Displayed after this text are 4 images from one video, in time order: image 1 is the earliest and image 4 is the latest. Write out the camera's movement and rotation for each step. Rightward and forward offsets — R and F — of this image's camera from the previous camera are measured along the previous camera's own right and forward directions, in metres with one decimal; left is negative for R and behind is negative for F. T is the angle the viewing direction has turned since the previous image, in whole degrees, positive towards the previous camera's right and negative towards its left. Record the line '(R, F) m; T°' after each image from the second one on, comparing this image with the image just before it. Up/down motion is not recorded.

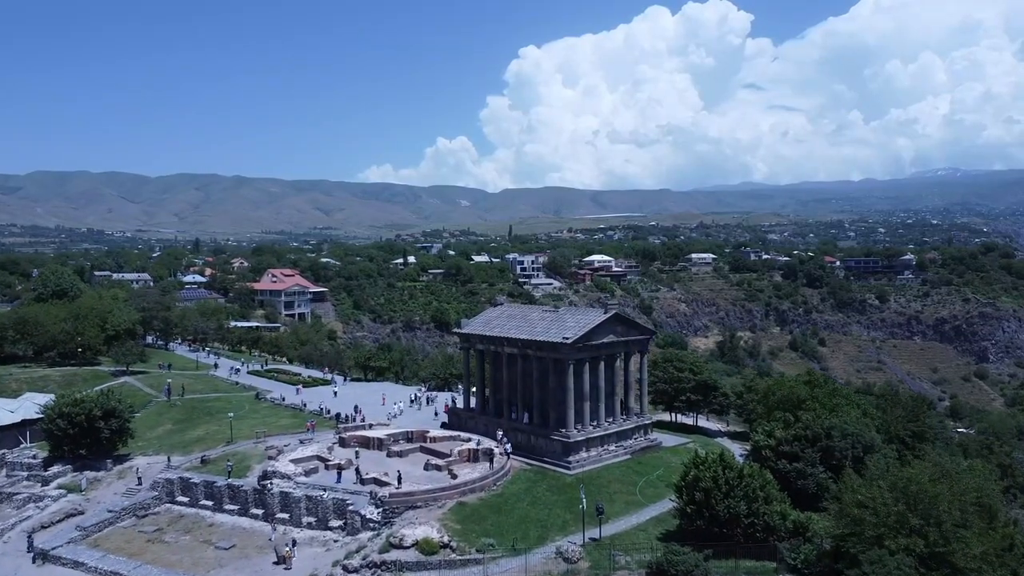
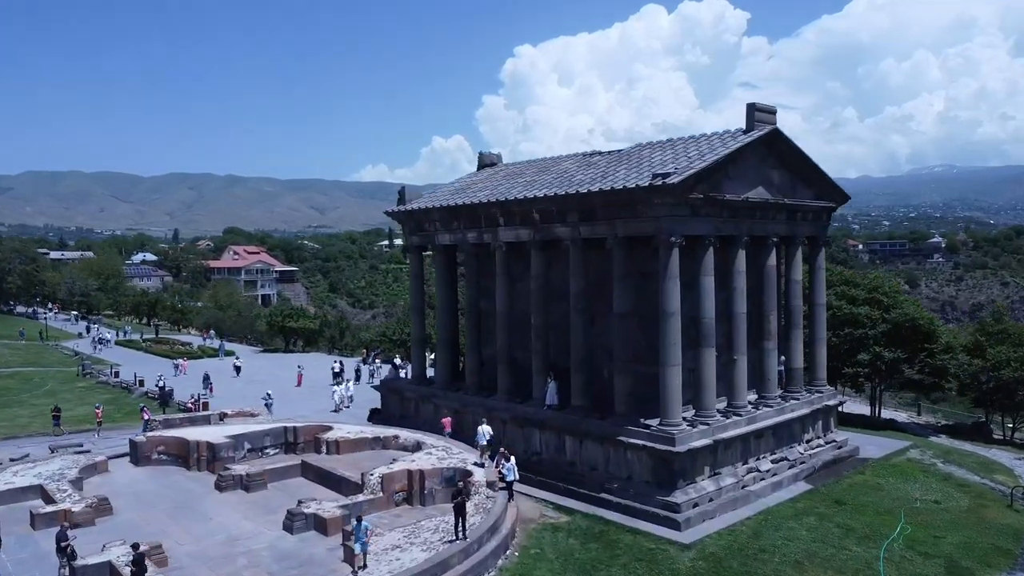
(-0.3, +33.1) m; 0°
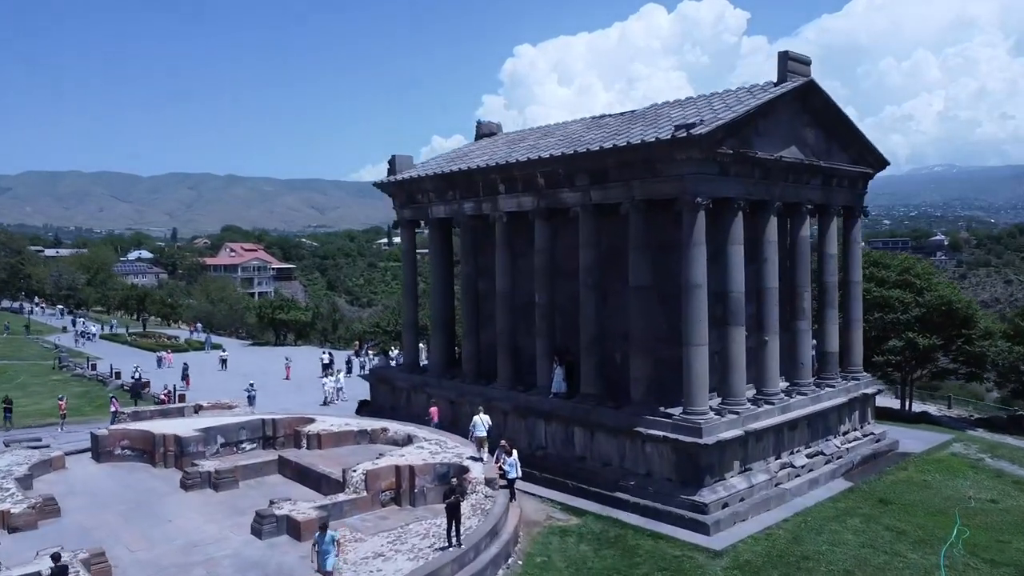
(-0.1, +2.6) m; 0°
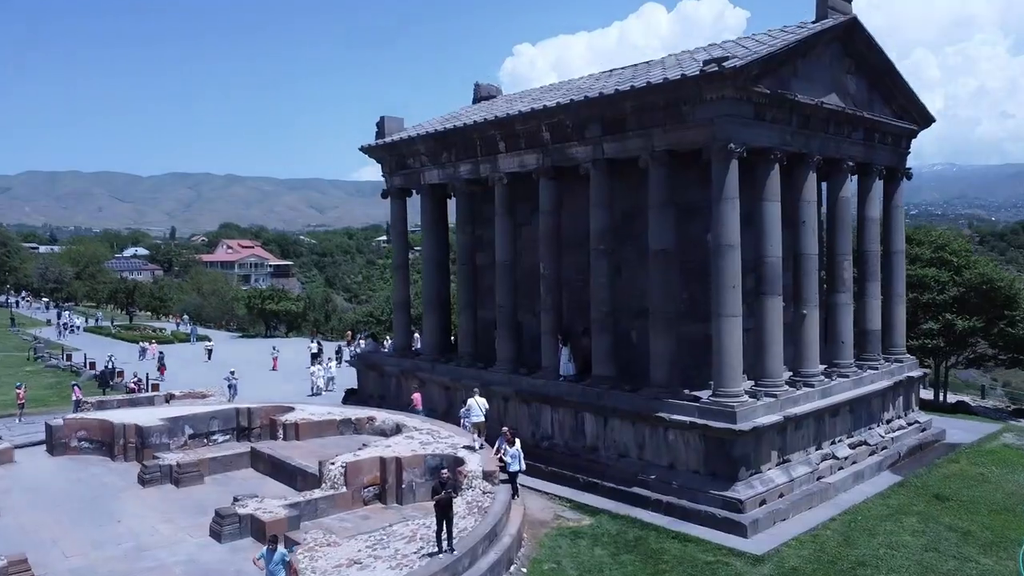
(0.0, +2.5) m; 0°
